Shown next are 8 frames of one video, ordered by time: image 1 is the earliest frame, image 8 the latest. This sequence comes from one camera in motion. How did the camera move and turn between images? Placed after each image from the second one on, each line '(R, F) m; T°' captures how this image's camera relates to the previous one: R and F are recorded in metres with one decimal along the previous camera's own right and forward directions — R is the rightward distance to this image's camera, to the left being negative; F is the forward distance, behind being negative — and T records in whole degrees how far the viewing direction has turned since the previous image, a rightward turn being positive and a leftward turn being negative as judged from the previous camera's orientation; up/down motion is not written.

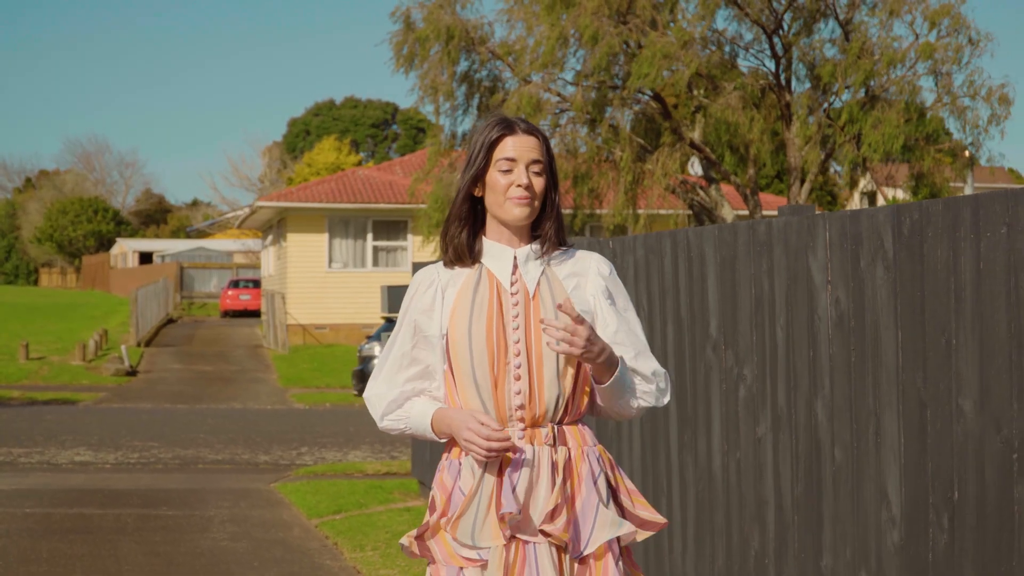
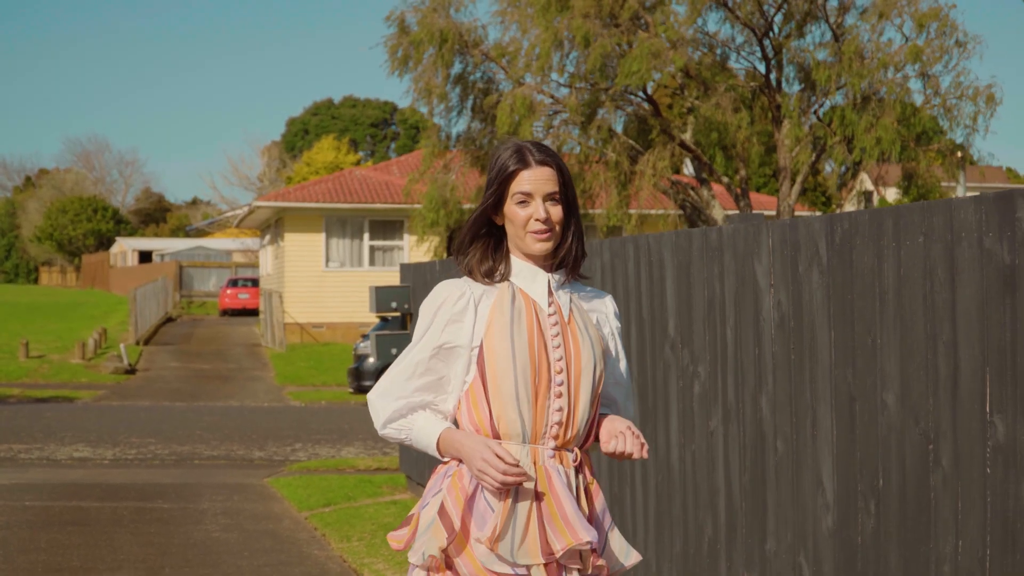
(+0.1, -0.4) m; 0°
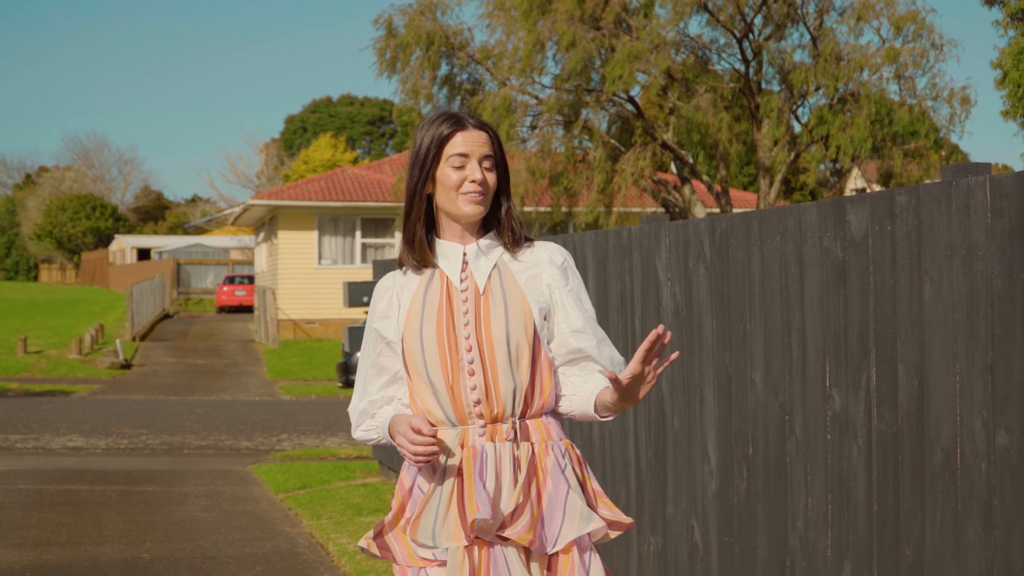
(+0.3, -0.7) m; 0°
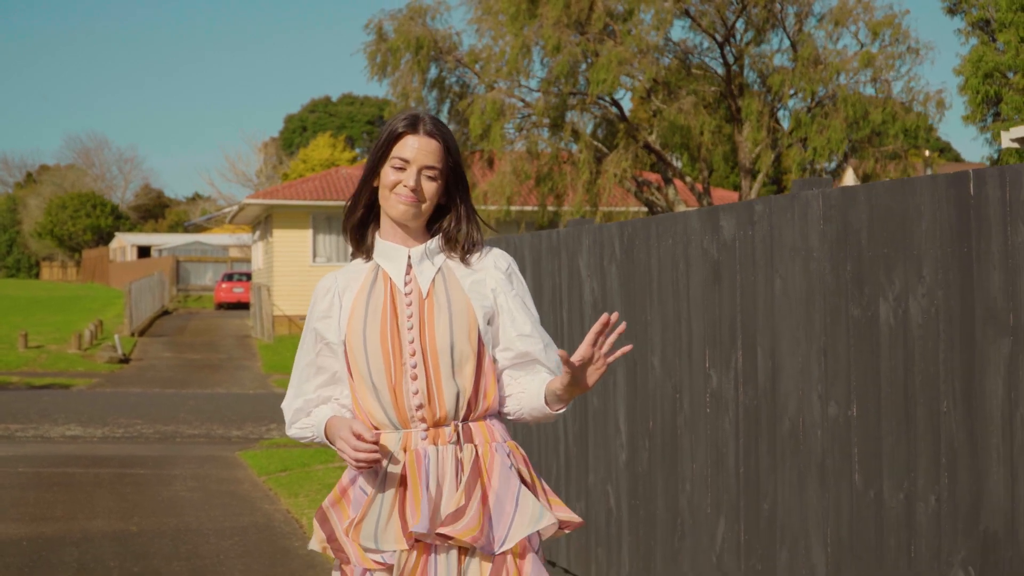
(+0.3, -0.8) m; 0°
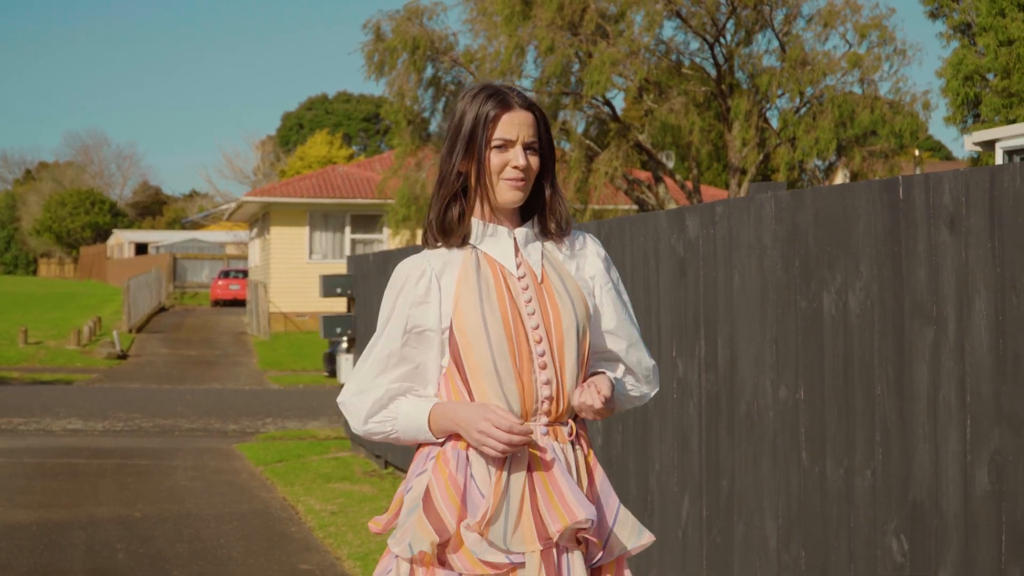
(+0.1, -0.4) m; 0°
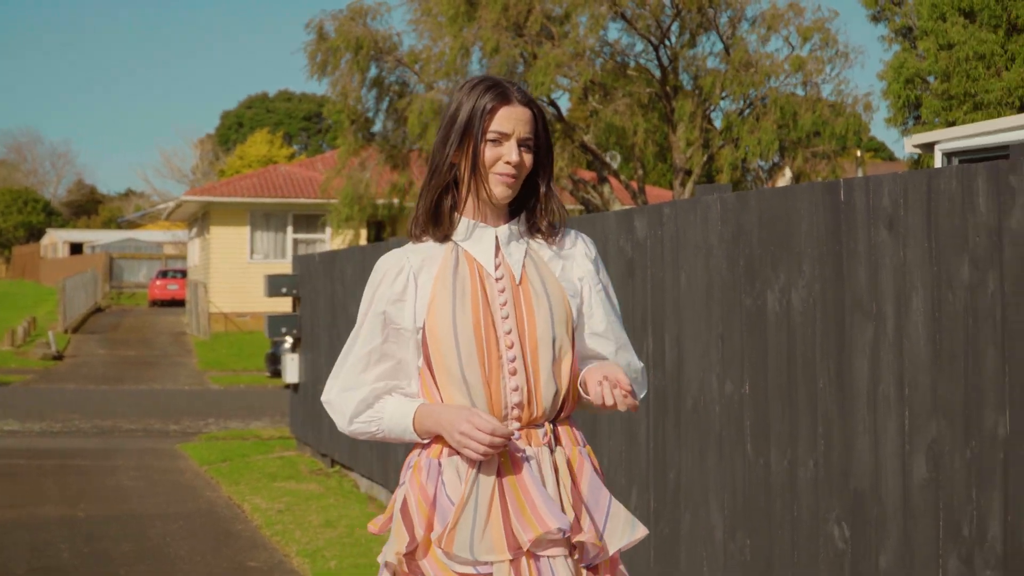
(-0.1, -0.1) m; +3°
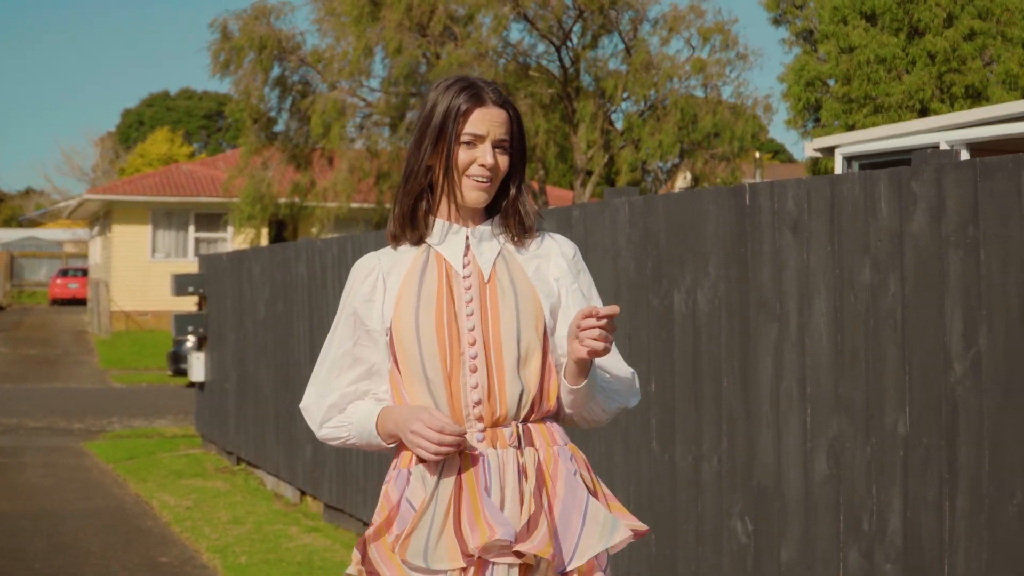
(0.0, -0.1) m; +4°
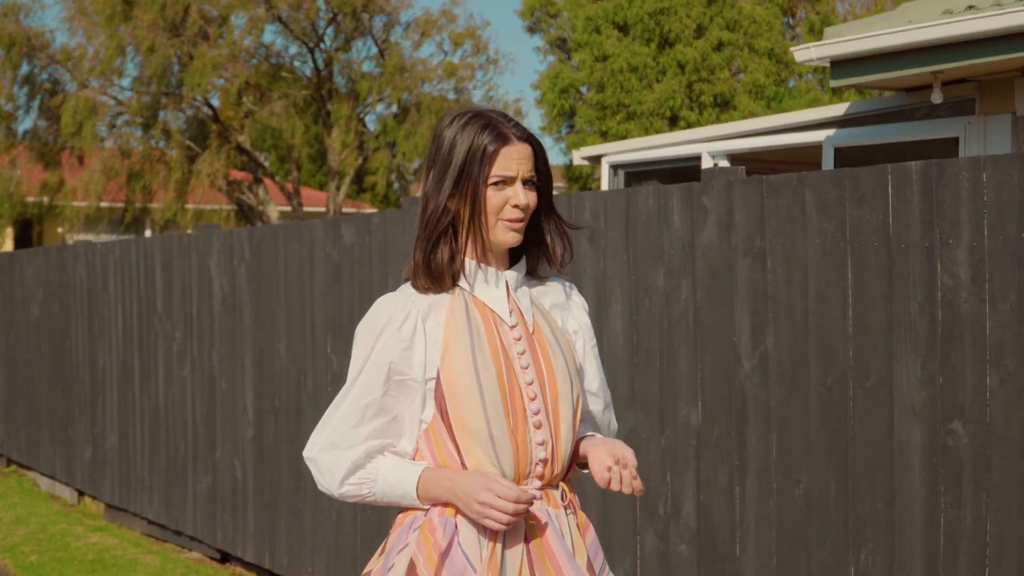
(-0.2, -0.2) m; +11°
